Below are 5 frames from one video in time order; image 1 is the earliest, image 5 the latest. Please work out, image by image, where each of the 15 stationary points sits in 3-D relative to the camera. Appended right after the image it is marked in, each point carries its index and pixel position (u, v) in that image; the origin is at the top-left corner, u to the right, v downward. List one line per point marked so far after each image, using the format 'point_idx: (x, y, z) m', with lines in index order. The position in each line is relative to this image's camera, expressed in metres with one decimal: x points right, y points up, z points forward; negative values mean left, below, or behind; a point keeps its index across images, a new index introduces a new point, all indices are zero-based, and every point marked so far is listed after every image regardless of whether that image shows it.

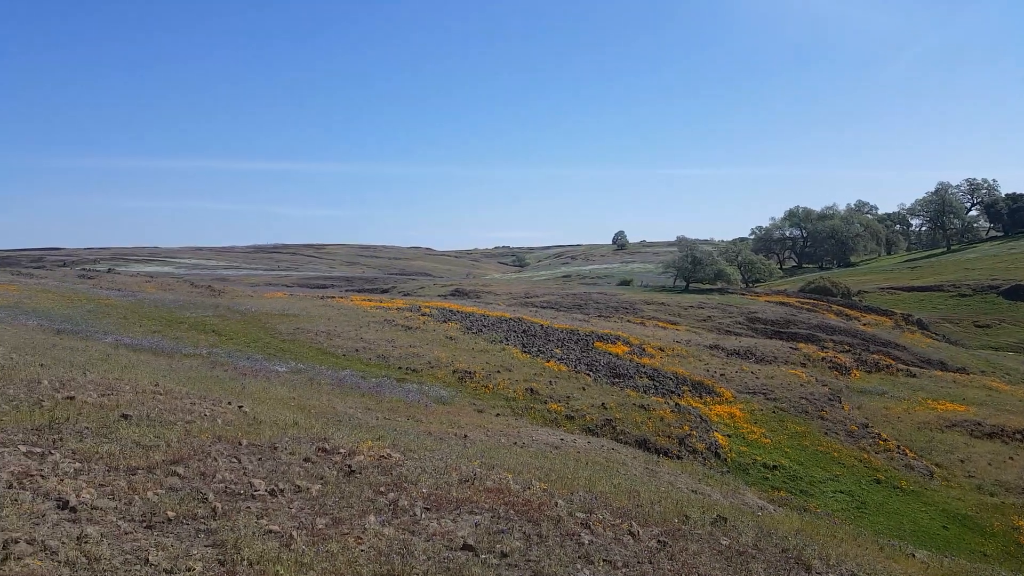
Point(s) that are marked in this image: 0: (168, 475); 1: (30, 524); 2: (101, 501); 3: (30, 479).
0: (-5.6, -3.1, +10.7) m
1: (-6.8, -3.3, +8.9) m
2: (-6.3, -3.2, +9.7) m
3: (-7.3, -2.9, +9.8) m
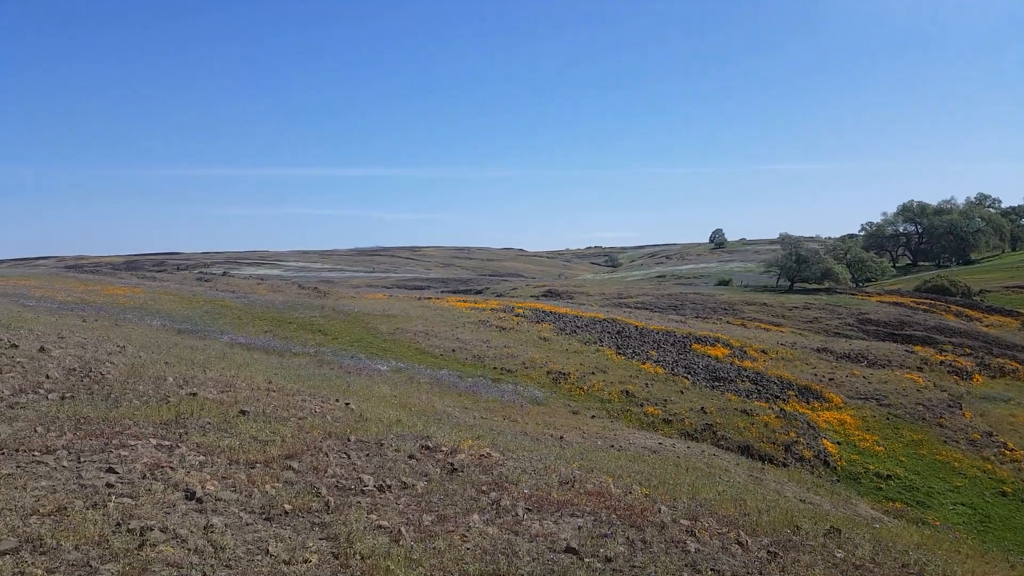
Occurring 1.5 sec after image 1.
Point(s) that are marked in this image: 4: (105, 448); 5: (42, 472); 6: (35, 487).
0: (-3.9, -3.2, +11.1) m
1: (-5.2, -3.3, +9.5) m
2: (-4.6, -3.3, +10.2) m
3: (-5.7, -3.0, +10.4) m
4: (-6.6, -2.7, +10.7) m
5: (-7.2, -2.8, +9.8) m
6: (-7.0, -2.9, +9.5) m
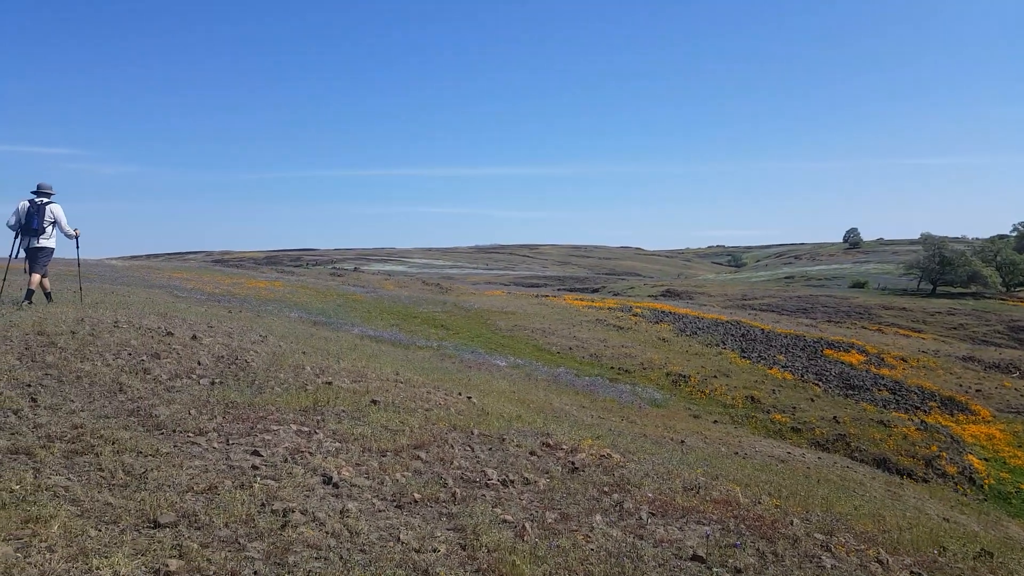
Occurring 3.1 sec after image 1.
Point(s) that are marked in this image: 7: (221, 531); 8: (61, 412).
0: (-1.7, -3.1, +11.4) m
1: (-3.3, -3.2, +9.9) m
2: (-2.5, -3.2, +10.6) m
3: (-3.6, -2.9, +10.9) m
4: (-4.5, -2.5, +11.3) m
5: (-5.1, -2.7, +10.5) m
6: (-5.1, -2.8, +10.2) m
7: (-4.1, -3.4, +8.7) m
8: (-7.4, -2.1, +10.9) m
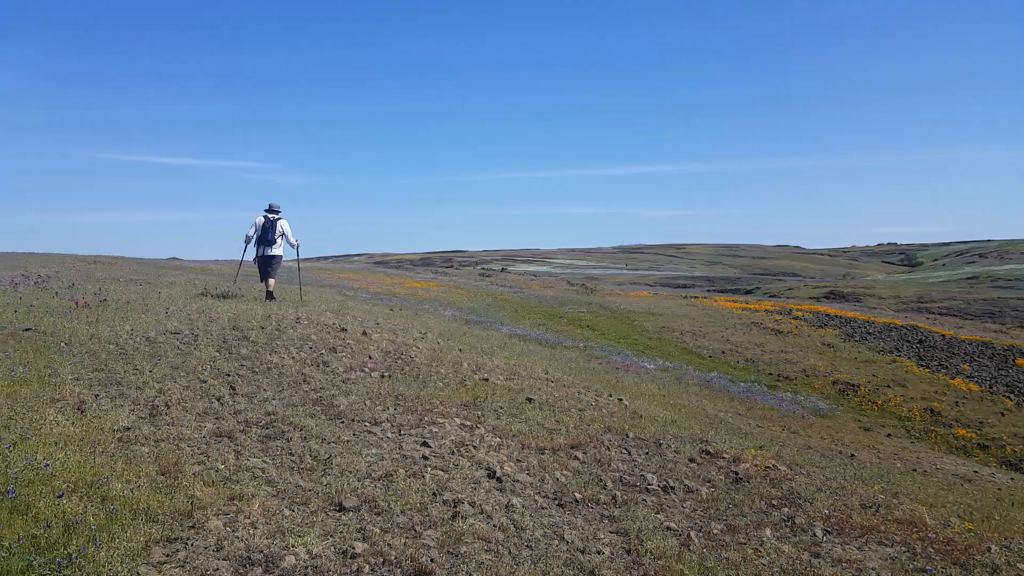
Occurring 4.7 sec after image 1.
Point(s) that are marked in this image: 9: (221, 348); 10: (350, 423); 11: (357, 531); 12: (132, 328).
0: (+1.1, -3.1, +11.5) m
1: (-0.7, -3.2, +10.2) m
2: (+0.1, -3.2, +10.8) m
3: (-0.8, -2.8, +11.2) m
4: (-1.7, -2.5, +11.8) m
5: (-2.4, -2.7, +11.1) m
6: (-2.4, -2.8, +10.7) m
7: (-1.7, -3.4, +9.2) m
8: (-4.6, -2.0, +11.8) m
9: (-5.9, -1.3, +13.5) m
10: (-2.9, -2.5, +11.5) m
11: (-2.2, -3.4, +8.8) m
12: (-7.9, -0.9, +14.0) m
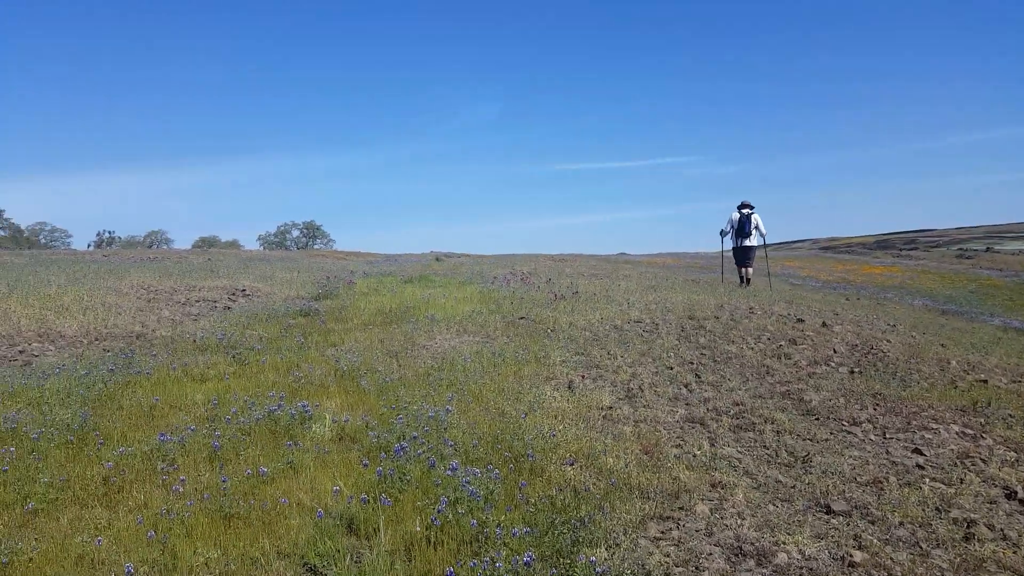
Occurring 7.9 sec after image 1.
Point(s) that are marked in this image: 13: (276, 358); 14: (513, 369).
0: (+8.8, -2.8, +9.0) m
1: (+6.6, -3.0, +8.7) m
2: (+7.6, -2.9, +8.9) m
3: (+7.0, -2.6, +9.7) m
4: (+6.4, -2.3, +10.6) m
5: (+5.5, -2.5, +10.3) m
6: (+5.3, -2.6, +10.0) m
7: (+5.3, -3.2, +8.3) m
8: (+3.8, -1.9, +11.9) m
9: (+3.4, -1.1, +14.1) m
10: (+5.2, -2.3, +10.9) m
11: (+4.6, -3.2, +8.2) m
12: (+1.9, -0.7, +15.4) m
13: (-4.9, -1.4, +13.1) m
14: (-0.1, -1.6, +12.6) m
